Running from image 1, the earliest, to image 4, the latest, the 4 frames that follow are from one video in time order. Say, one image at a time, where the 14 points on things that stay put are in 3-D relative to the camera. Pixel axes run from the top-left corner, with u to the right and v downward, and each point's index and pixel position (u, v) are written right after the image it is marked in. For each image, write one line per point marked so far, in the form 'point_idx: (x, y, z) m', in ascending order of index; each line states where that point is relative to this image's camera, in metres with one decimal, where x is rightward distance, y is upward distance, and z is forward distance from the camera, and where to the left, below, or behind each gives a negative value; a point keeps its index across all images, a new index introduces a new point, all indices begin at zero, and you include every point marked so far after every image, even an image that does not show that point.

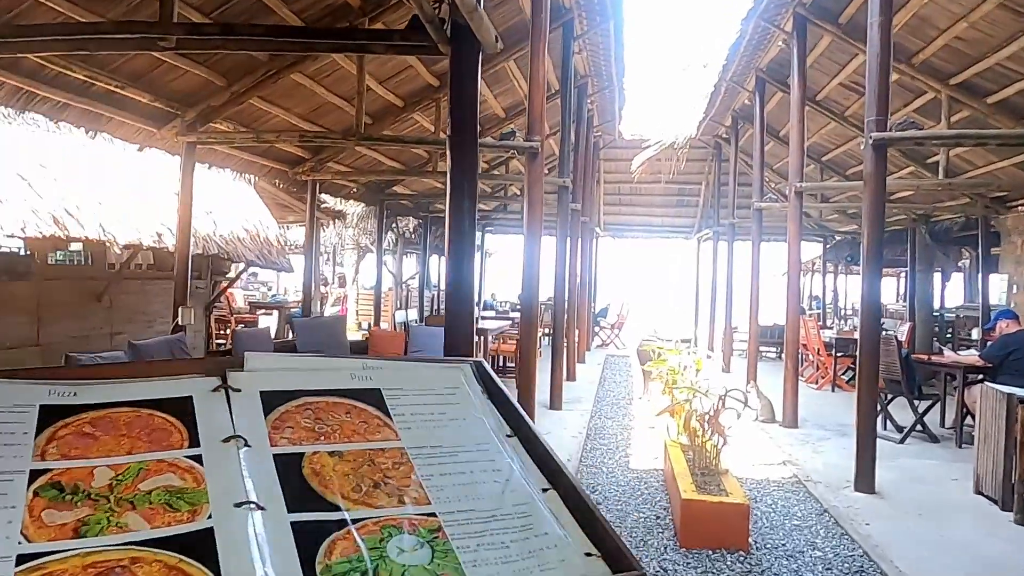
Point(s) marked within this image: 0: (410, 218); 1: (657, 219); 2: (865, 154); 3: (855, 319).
0: (-1.7, +1.2, +12.6) m
1: (+3.1, +1.5, +16.2) m
2: (+2.3, +0.9, +4.9) m
3: (+6.5, -0.6, +14.5) m
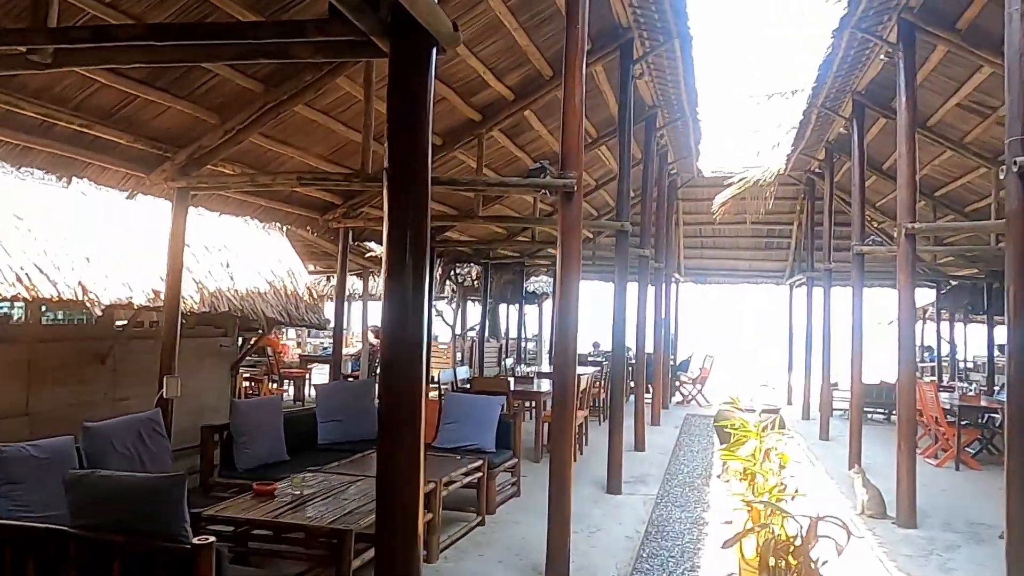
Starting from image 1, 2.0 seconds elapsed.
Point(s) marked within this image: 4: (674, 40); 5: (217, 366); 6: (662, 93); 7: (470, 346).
0: (-0.7, +0.4, +11.8) m
1: (+4.5, +0.5, +14.9) m
2: (+2.4, +0.5, +3.7) m
3: (+7.7, -1.5, +12.6) m
4: (+1.4, +2.1, +6.5) m
5: (-2.8, -0.7, +7.1) m
6: (+1.6, +2.1, +8.1) m
7: (-0.7, -1.0, +12.8) m
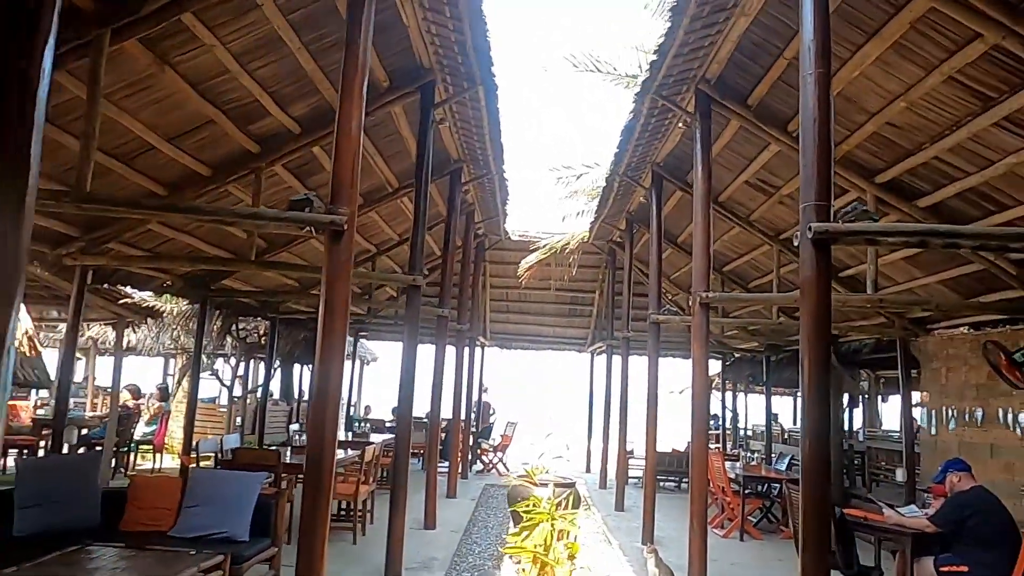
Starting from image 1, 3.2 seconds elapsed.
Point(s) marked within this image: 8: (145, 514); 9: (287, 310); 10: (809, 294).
0: (-3.6, -0.4, +10.6) m
1: (+0.7, -0.8, +14.8) m
2: (+1.3, +0.2, +3.5) m
3: (+4.3, -2.8, +13.2) m
4: (-0.3, +1.6, +6.2) m
5: (-4.5, -1.1, +5.5) m
6: (-0.5, +1.4, +7.7) m
7: (-3.9, -1.8, +11.4) m
8: (-2.5, -1.5, +5.2) m
9: (-3.0, -0.3, +10.3) m
10: (+1.4, 0.0, +3.5) m
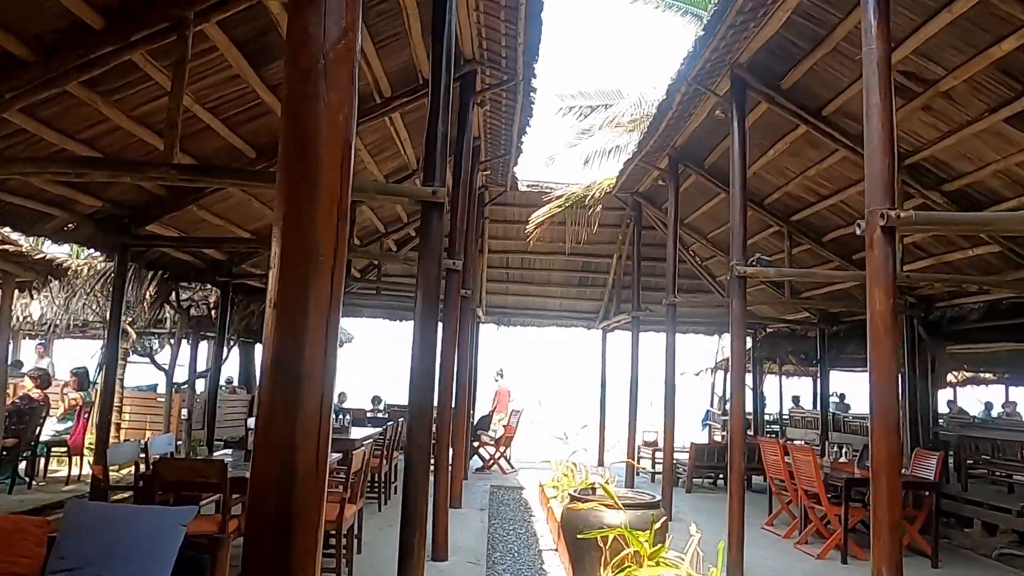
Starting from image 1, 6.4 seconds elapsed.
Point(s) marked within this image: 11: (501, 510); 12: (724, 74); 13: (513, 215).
0: (-3.4, 0.0, +8.4) m
1: (+0.7, -0.2, +12.8) m
2: (+1.8, +0.5, +1.5) m
3: (+4.3, -2.2, +11.4) m
4: (+0.1, +2.0, +4.1) m
5: (-4.1, -0.7, +3.2) m
6: (-0.2, +1.9, +5.6) m
7: (-3.8, -1.4, +9.2) m
8: (-2.1, -1.2, +3.0) m
9: (-2.9, +0.2, +8.1) m
10: (+1.8, +0.3, +1.4) m
11: (-0.1, -2.3, +8.0) m
12: (+1.7, +1.7, +6.0) m
13: (0.0, +1.0, +10.5) m
